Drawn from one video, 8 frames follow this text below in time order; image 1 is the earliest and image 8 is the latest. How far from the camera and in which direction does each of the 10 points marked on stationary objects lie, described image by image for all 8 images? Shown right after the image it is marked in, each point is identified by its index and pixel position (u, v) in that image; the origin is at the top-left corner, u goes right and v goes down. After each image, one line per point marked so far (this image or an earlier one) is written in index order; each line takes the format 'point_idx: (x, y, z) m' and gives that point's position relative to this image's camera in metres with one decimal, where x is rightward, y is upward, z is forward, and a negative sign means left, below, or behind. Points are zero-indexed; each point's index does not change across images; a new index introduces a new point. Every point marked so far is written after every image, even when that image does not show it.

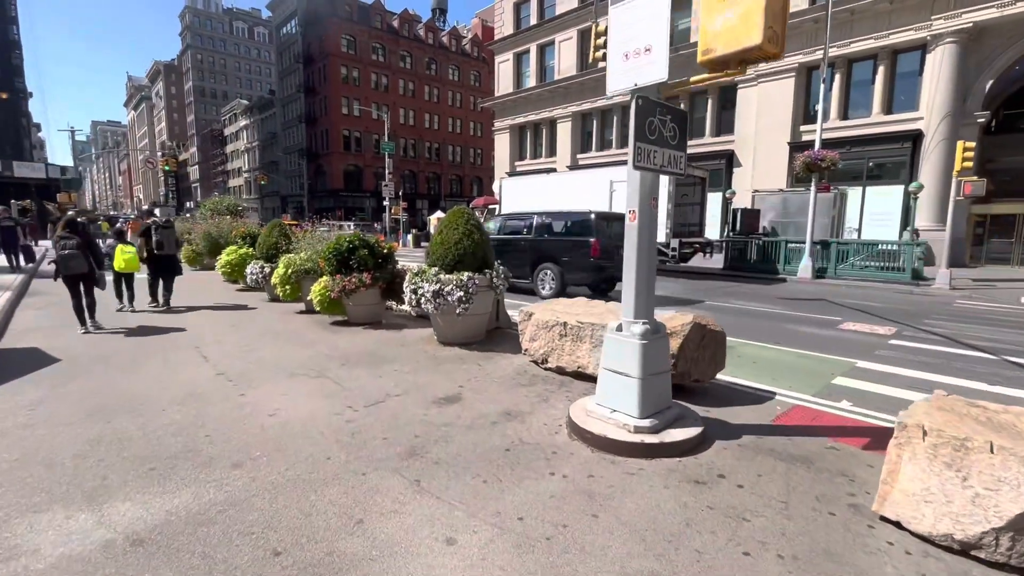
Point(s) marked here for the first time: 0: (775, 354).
0: (+3.7, -0.9, +6.9) m
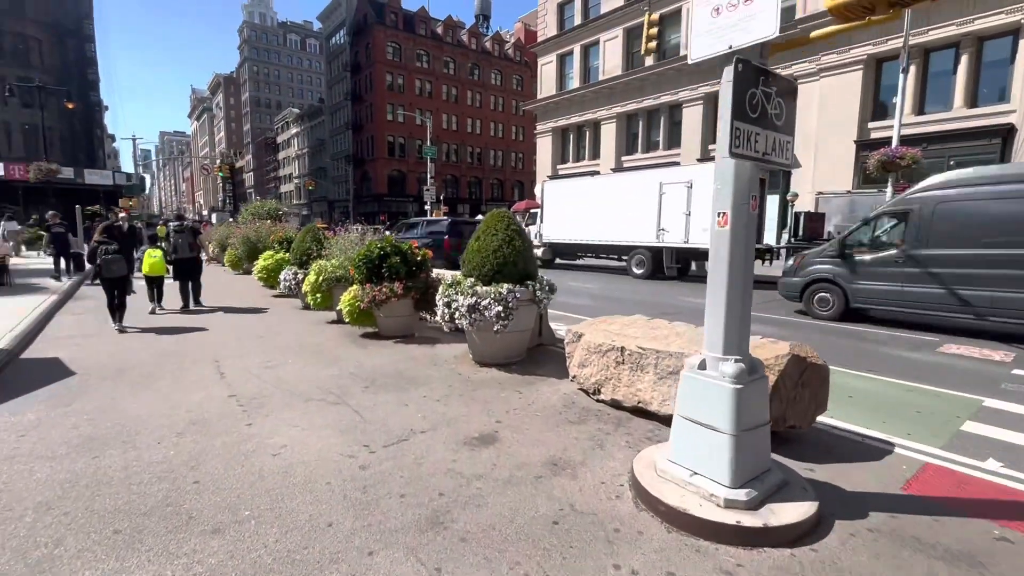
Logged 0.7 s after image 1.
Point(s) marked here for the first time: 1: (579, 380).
0: (+4.3, -1.2, +5.7) m
1: (+0.7, -1.0, +5.1) m
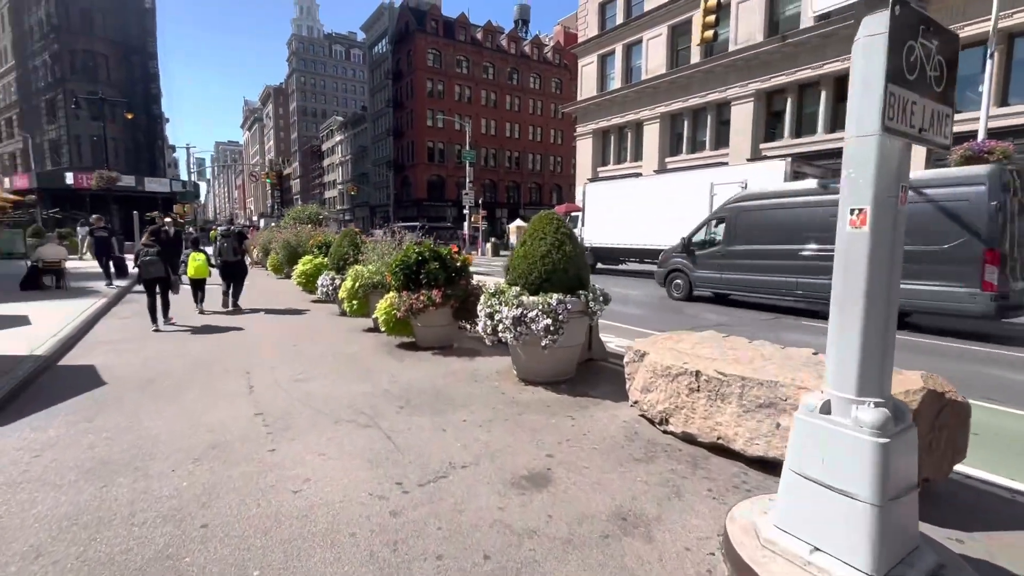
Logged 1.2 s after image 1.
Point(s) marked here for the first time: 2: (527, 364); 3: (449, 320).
0: (+4.8, -1.3, +4.7) m
1: (+1.2, -1.1, +4.4) m
2: (+0.2, -0.9, +5.6) m
3: (-1.0, -0.5, +7.4) m
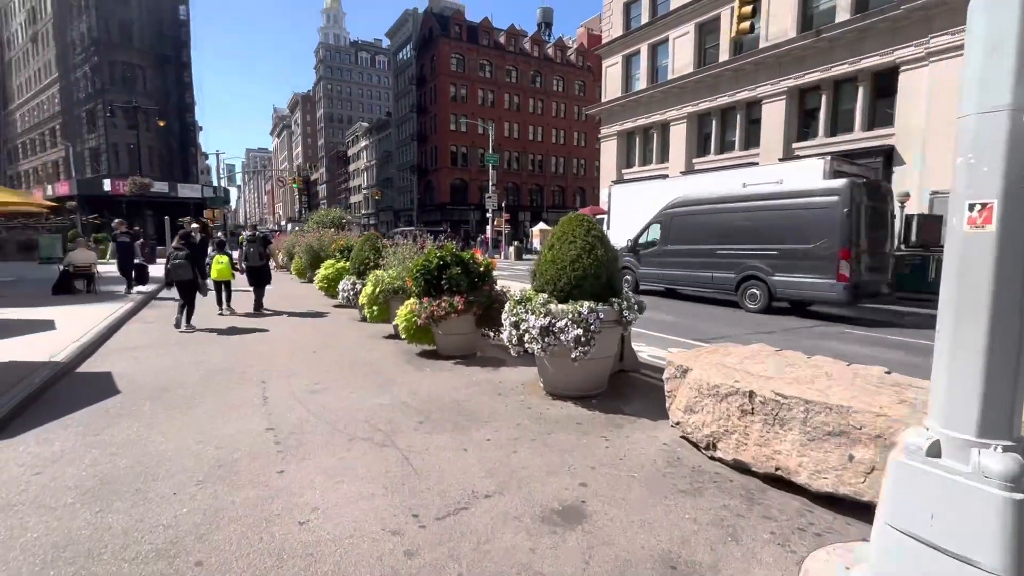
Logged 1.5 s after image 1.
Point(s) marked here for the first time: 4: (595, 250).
0: (+5.0, -1.4, +4.1) m
1: (+1.4, -1.2, +4.0) m
2: (+0.5, -1.0, +5.2) m
3: (-0.6, -0.6, +7.1) m
4: (+0.9, +0.4, +5.2) m
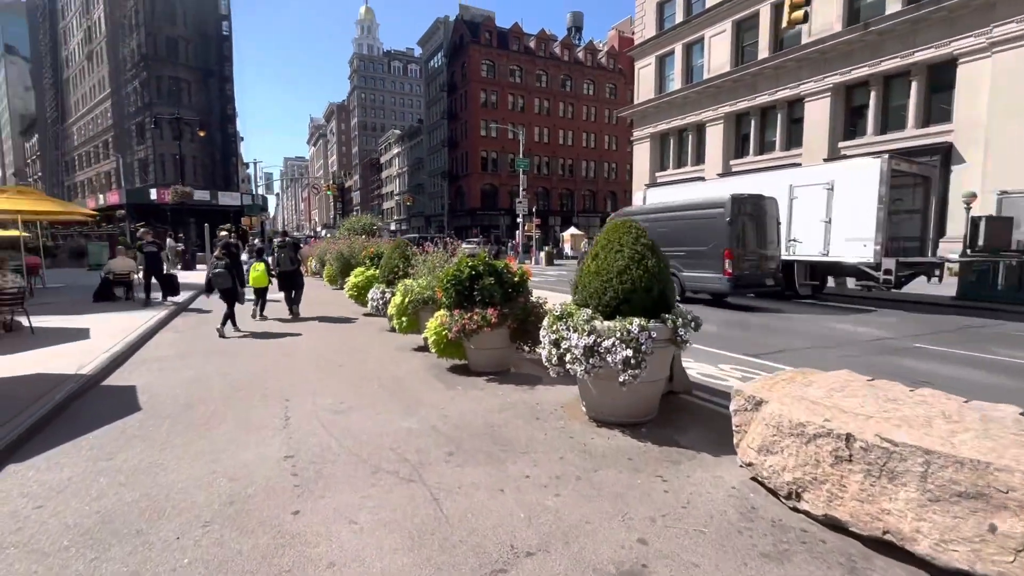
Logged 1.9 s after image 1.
0: (+5.3, -1.5, +3.3) m
1: (+1.7, -1.3, +3.4) m
2: (+0.9, -1.1, +4.7) m
3: (-0.1, -0.7, +6.6) m
4: (+1.3, +0.3, +4.6) m
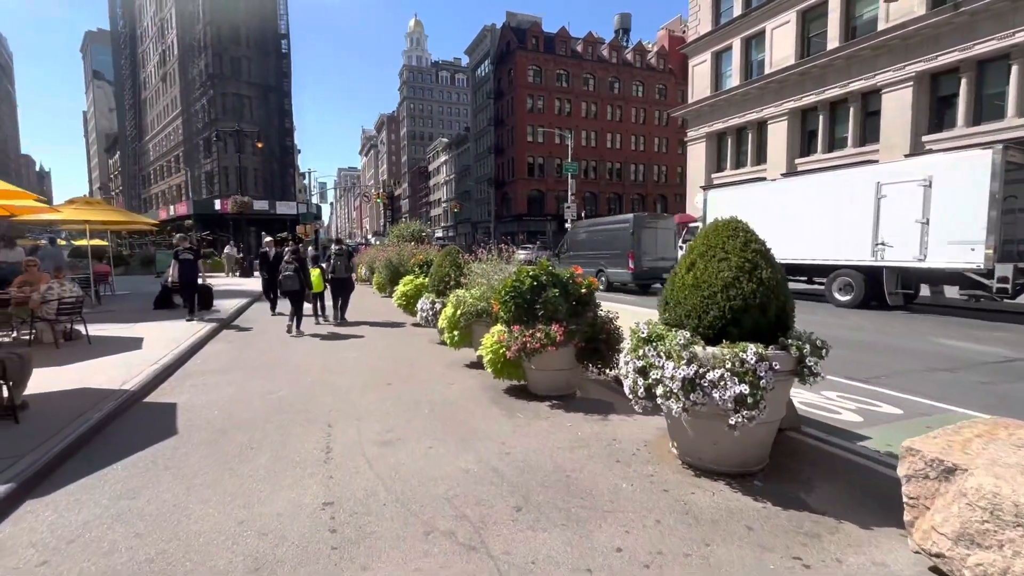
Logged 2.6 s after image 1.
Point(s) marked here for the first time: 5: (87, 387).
0: (+5.8, -1.6, +2.0) m
1: (+2.2, -1.4, +2.4) m
2: (+1.5, -1.2, +3.8) m
3: (+0.7, -0.9, +5.8) m
4: (+1.9, +0.1, +3.7) m
5: (-5.5, -1.3, +6.2) m
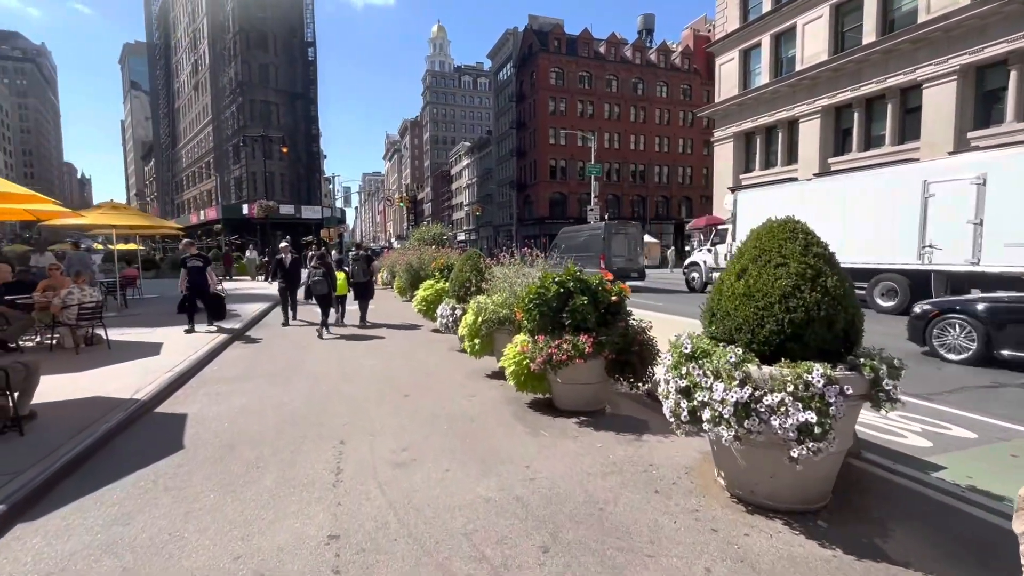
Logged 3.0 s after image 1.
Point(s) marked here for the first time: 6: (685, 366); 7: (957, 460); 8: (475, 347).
0: (+5.9, -1.7, +1.3) m
1: (+2.3, -1.5, +1.9) m
2: (+1.6, -1.3, +3.3) m
3: (+1.0, -1.0, +5.3) m
4: (+2.1, +0.1, +3.2) m
5: (-5.2, -1.3, +6.0) m
6: (+1.3, -0.6, +3.5) m
7: (+3.9, -1.5, +4.2) m
8: (-0.5, -0.8, +7.0) m
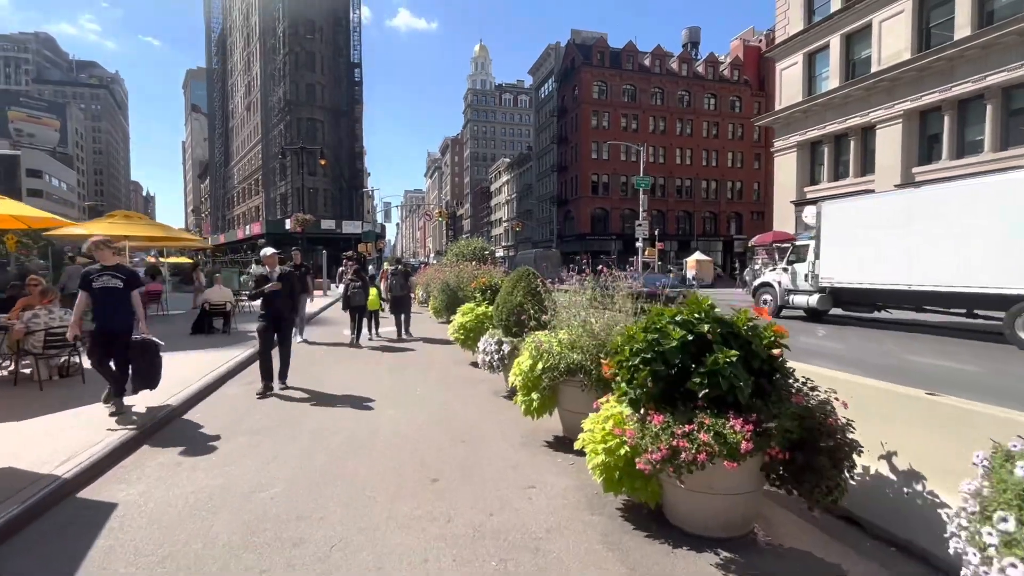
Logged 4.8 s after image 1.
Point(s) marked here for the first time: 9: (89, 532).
0: (+6.2, -1.9, -1.2) m
1: (+2.7, -1.7, -0.4) m
2: (+2.1, -1.5, +1.1) m
3: (+1.6, -1.3, +3.2) m
4: (+2.5, -0.2, +1.0) m
5: (-4.5, -1.6, +4.3) m
6: (+1.7, -0.8, +1.3) m
7: (+4.4, -1.8, +1.8) m
8: (+0.2, -1.2, +4.9) m
9: (-3.2, -1.8, +3.6) m
